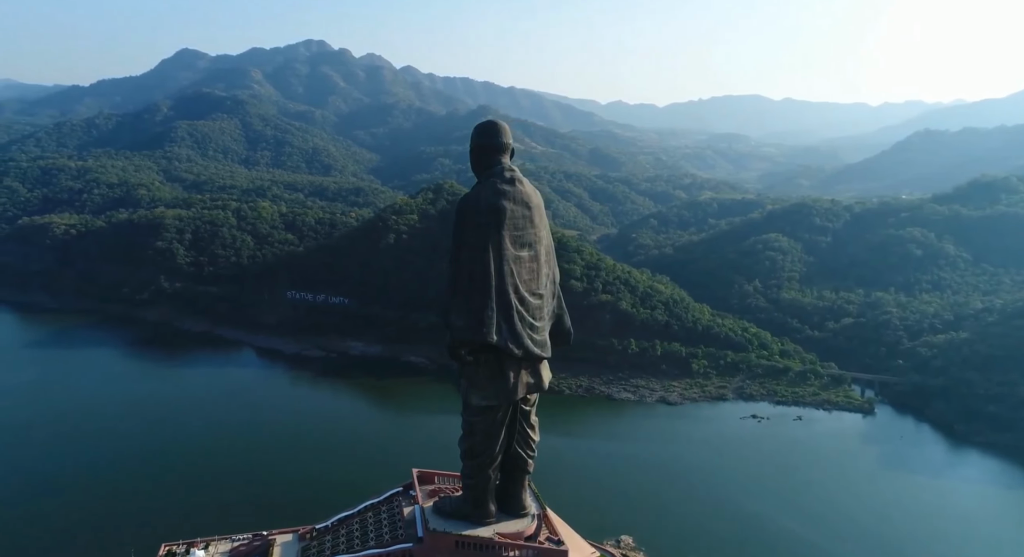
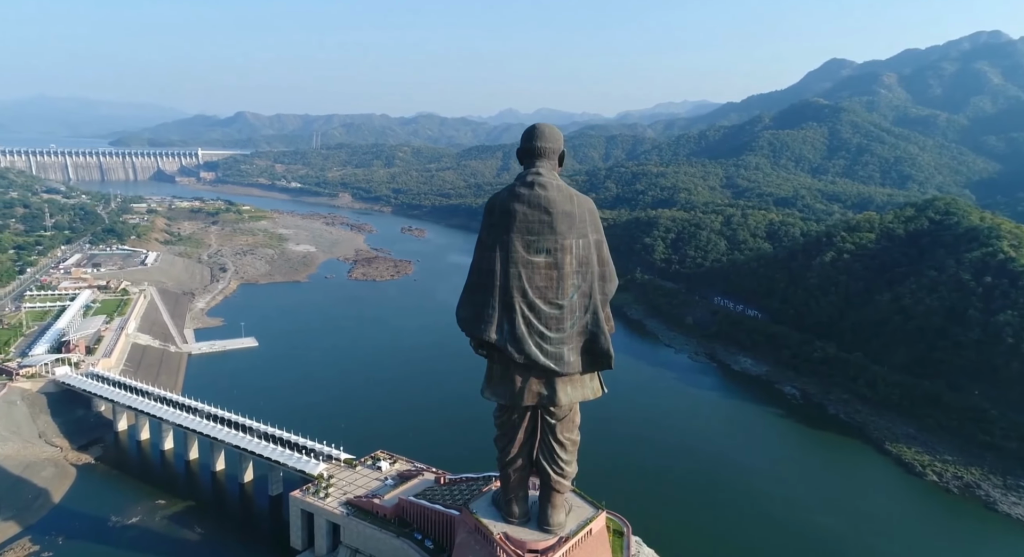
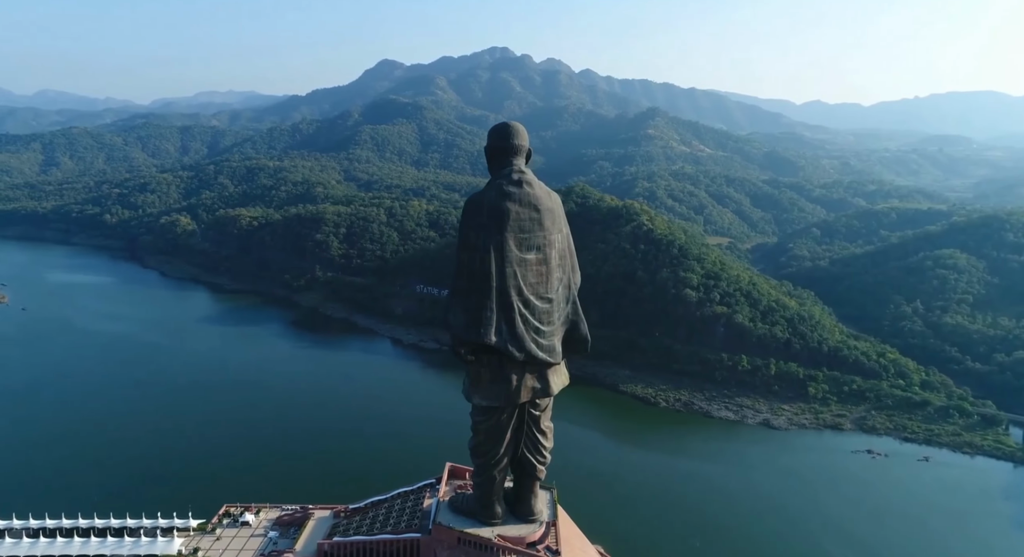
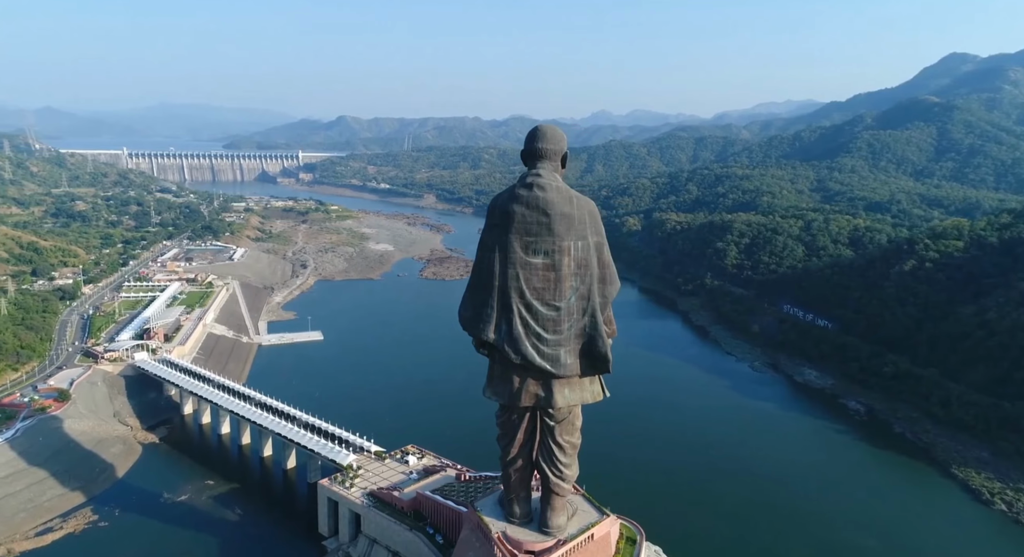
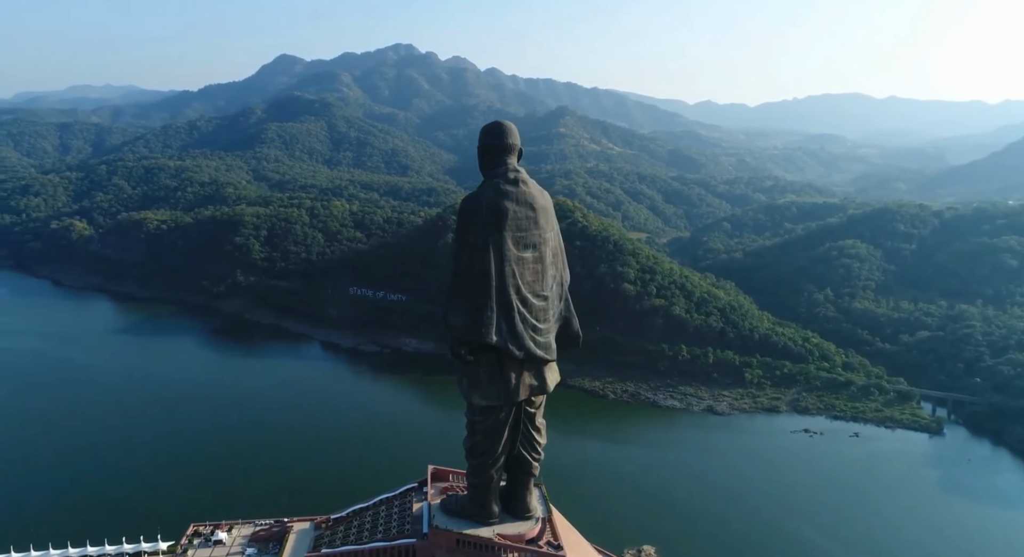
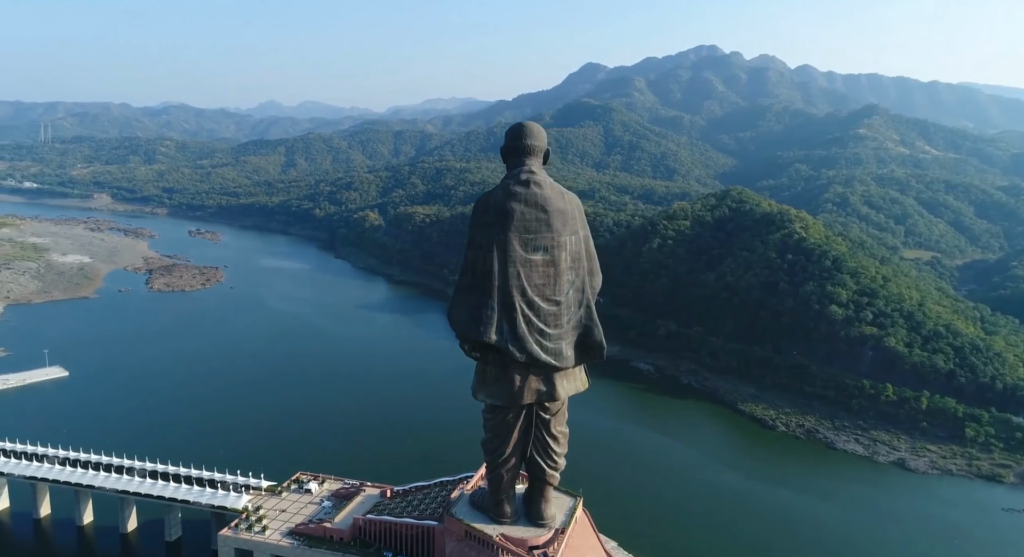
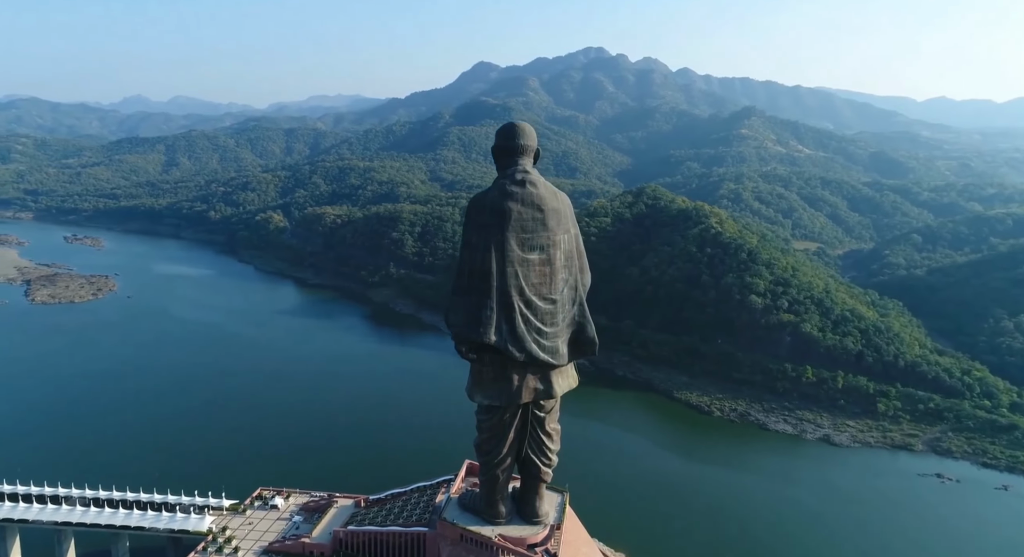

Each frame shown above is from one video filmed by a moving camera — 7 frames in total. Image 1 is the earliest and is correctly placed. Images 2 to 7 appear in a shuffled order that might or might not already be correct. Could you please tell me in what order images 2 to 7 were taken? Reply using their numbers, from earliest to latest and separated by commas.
5, 3, 7, 6, 2, 4
